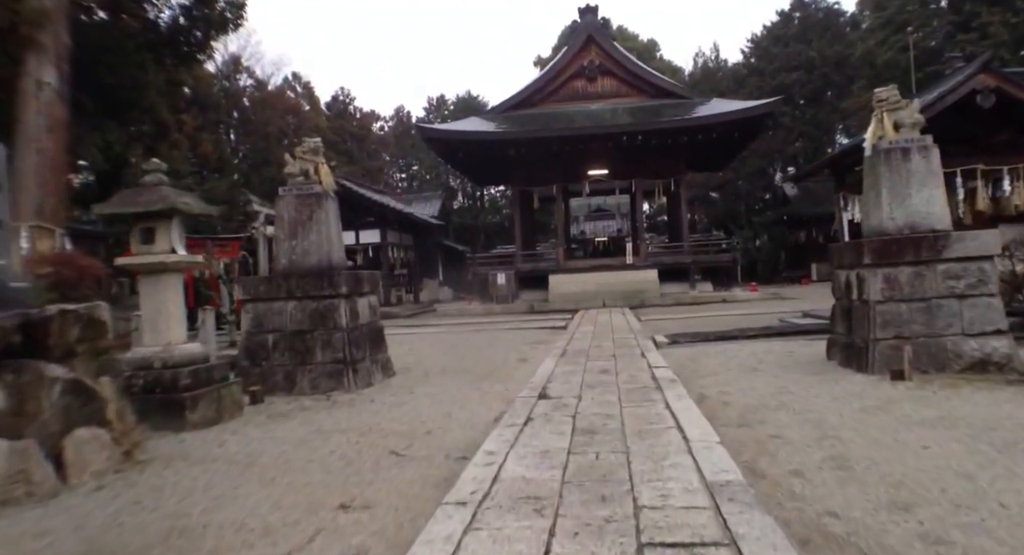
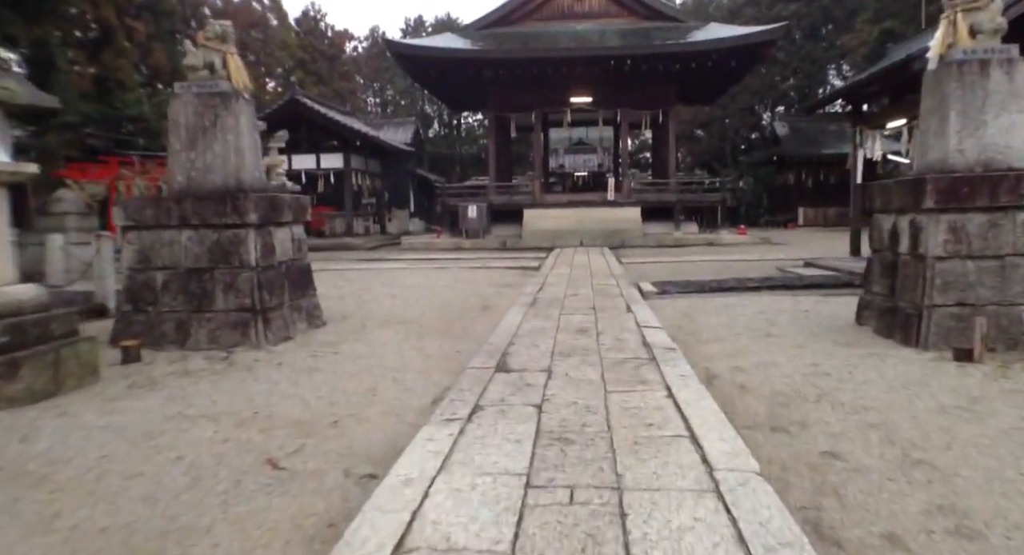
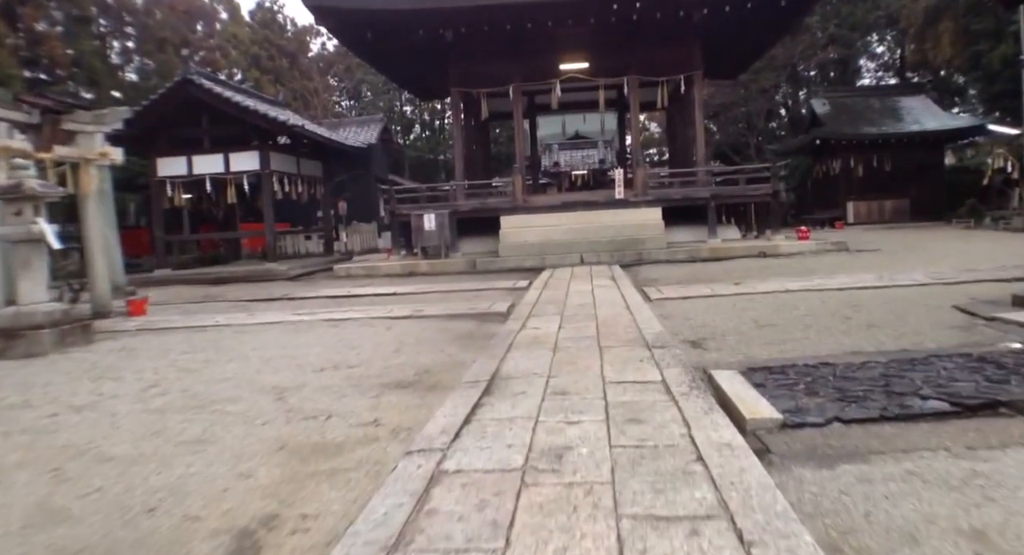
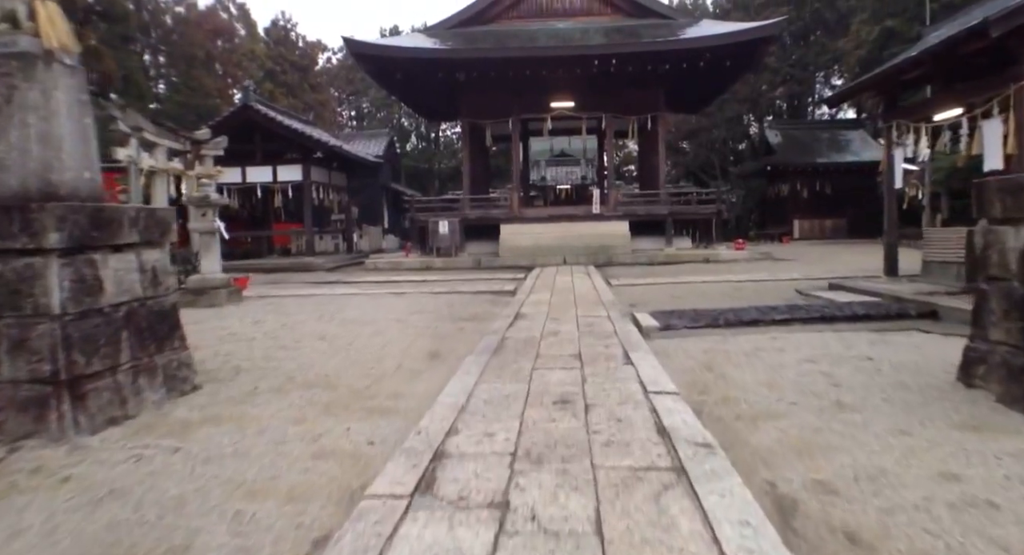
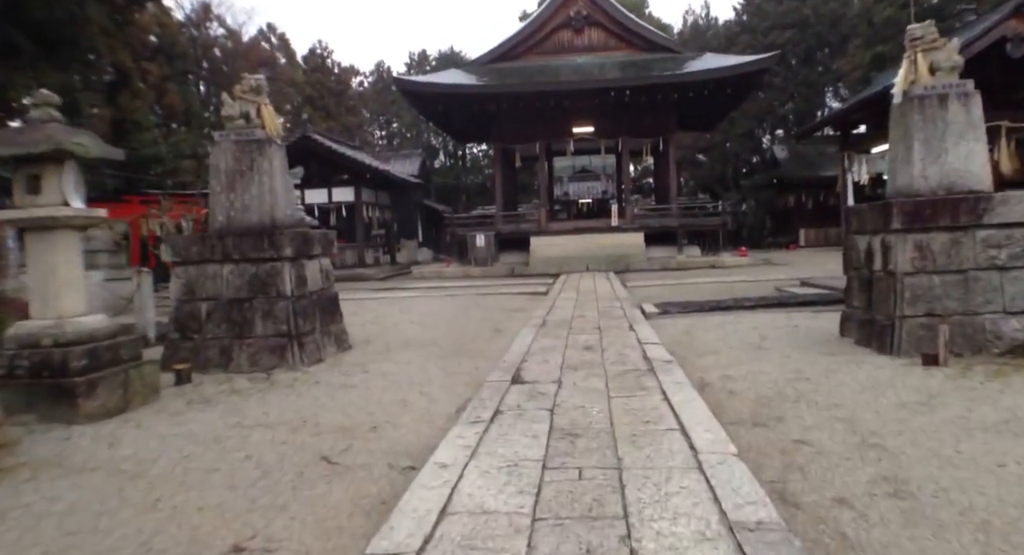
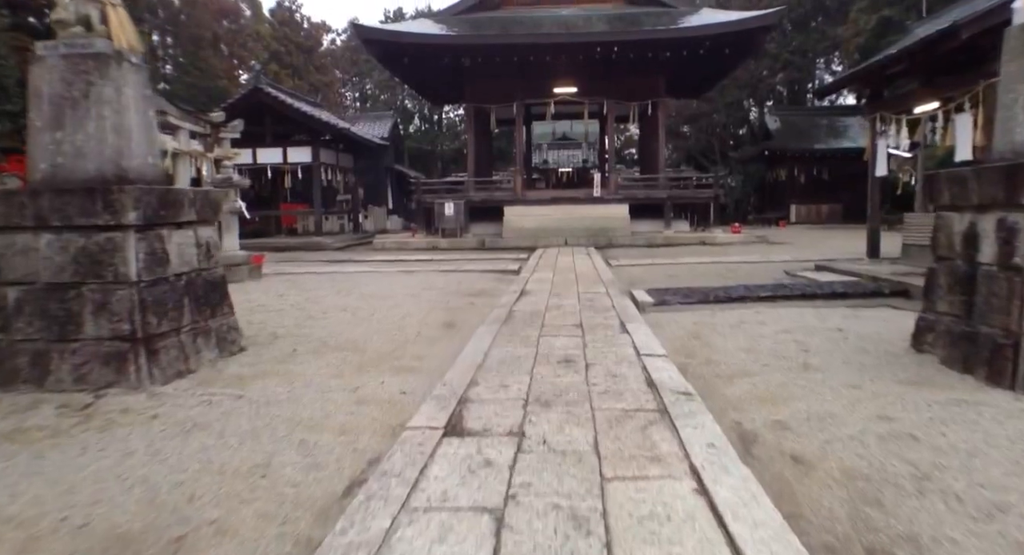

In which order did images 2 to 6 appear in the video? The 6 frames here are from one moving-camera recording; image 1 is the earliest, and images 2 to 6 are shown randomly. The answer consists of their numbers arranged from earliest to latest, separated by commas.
5, 2, 6, 4, 3
